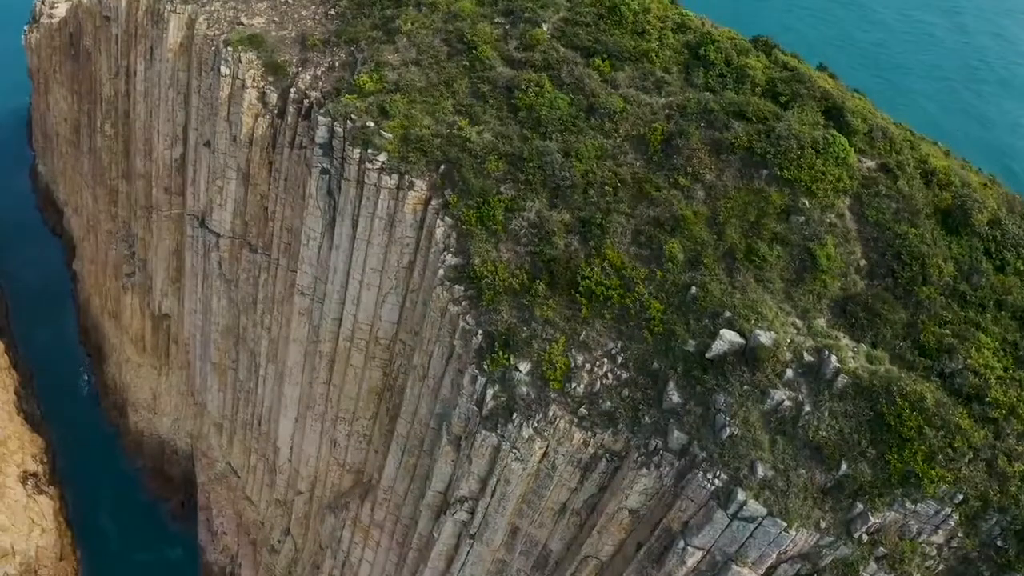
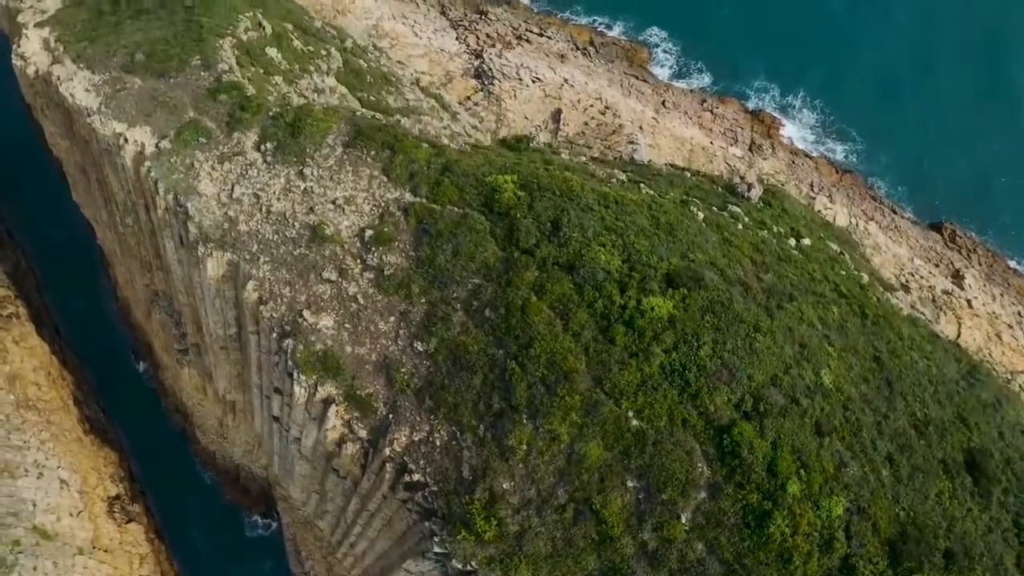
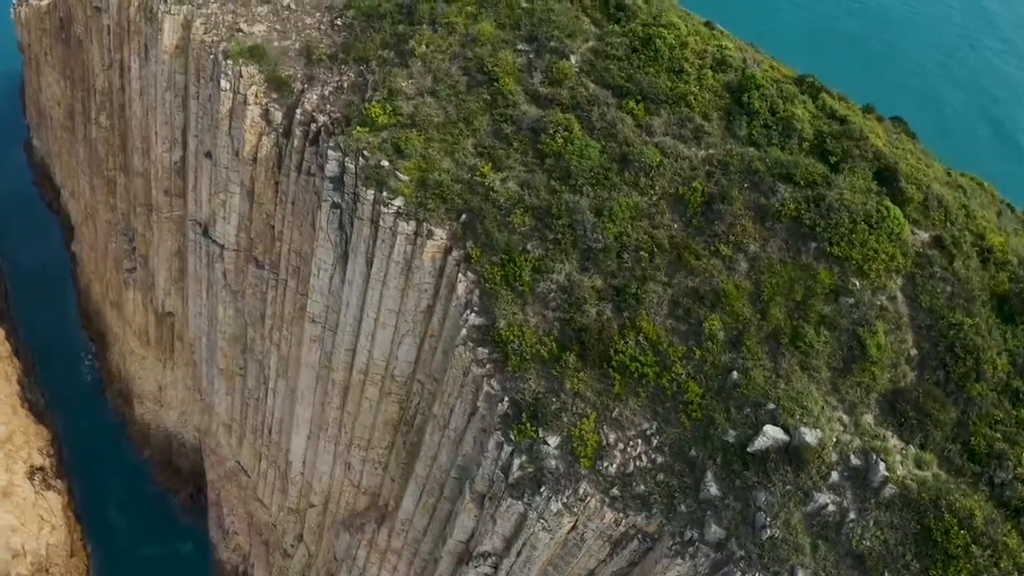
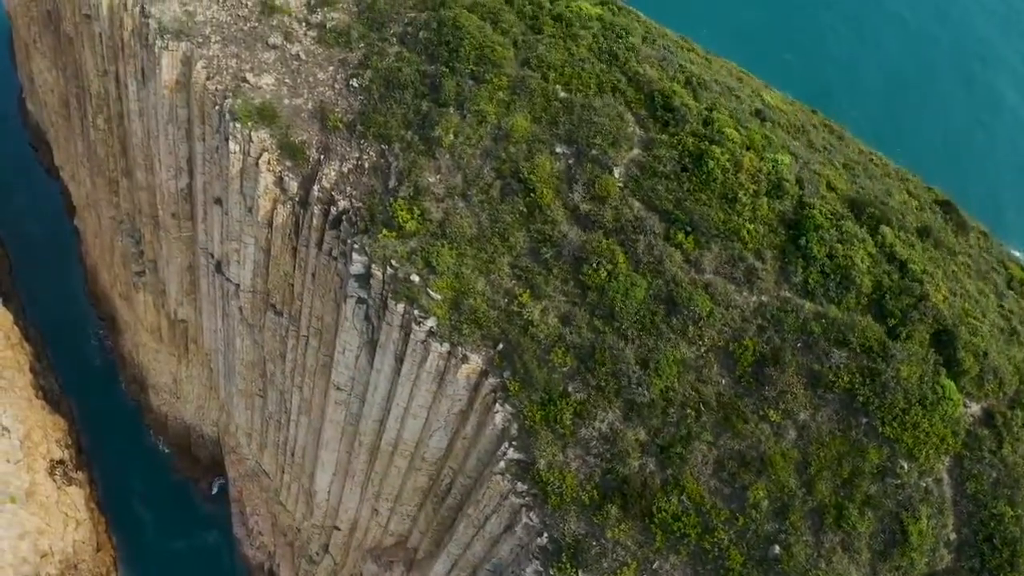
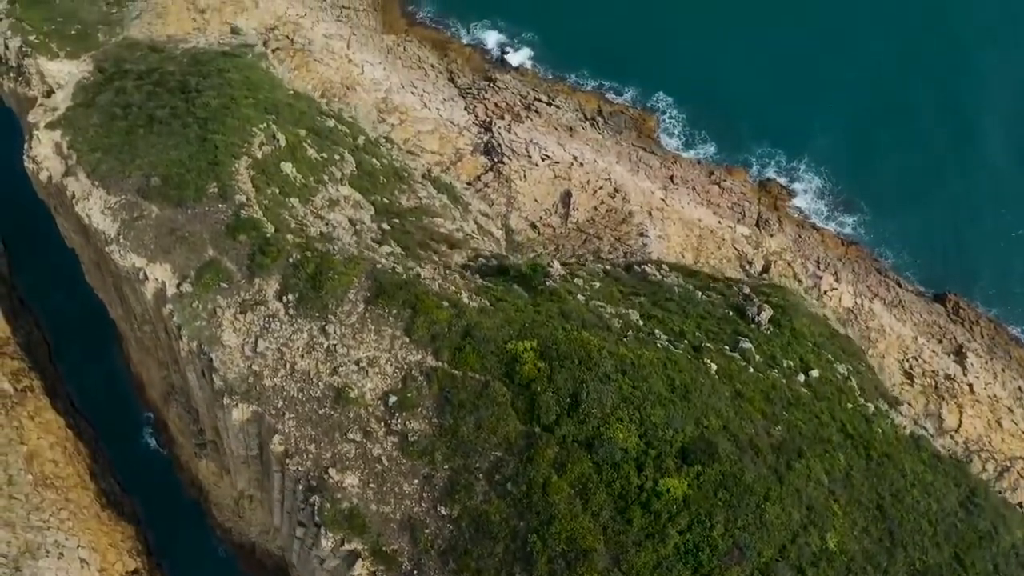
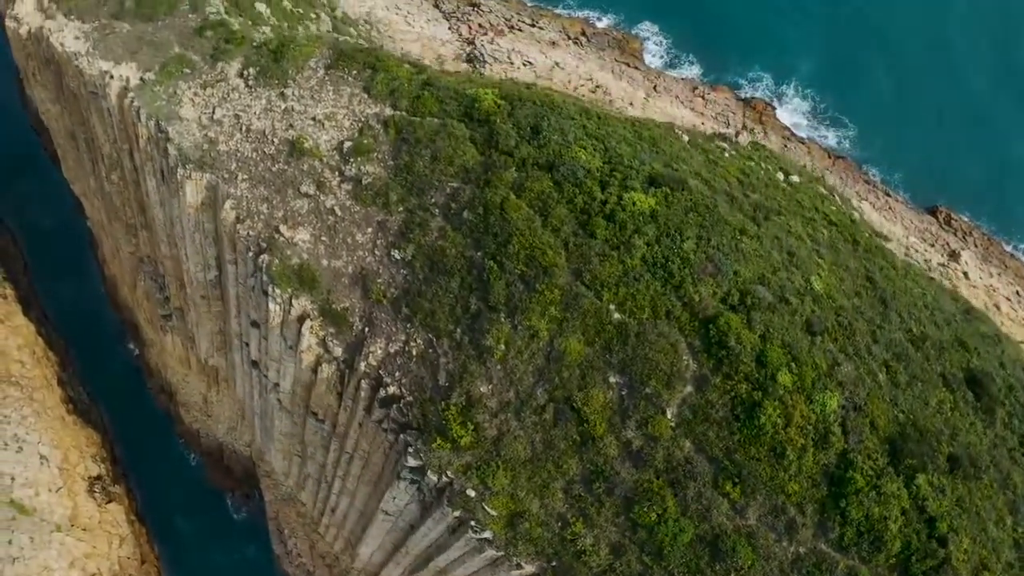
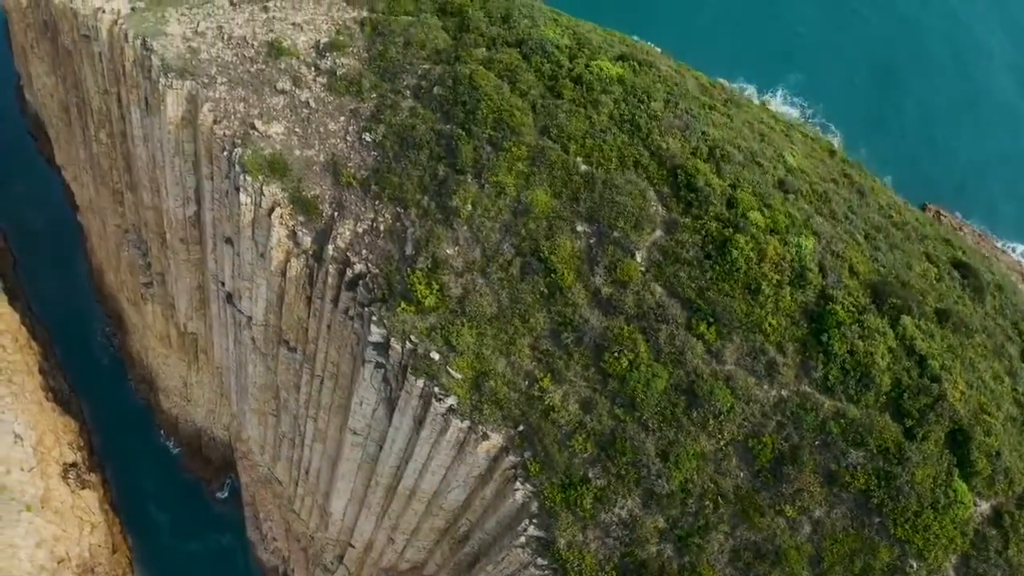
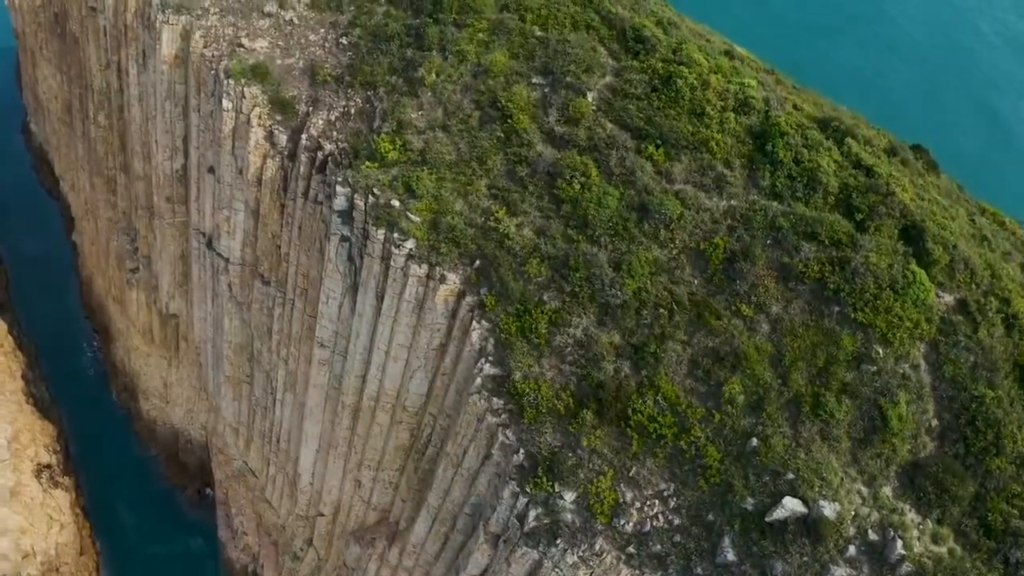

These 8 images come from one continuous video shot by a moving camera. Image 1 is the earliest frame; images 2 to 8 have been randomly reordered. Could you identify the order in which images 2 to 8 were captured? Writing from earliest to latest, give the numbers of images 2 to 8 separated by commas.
3, 8, 4, 7, 6, 2, 5
